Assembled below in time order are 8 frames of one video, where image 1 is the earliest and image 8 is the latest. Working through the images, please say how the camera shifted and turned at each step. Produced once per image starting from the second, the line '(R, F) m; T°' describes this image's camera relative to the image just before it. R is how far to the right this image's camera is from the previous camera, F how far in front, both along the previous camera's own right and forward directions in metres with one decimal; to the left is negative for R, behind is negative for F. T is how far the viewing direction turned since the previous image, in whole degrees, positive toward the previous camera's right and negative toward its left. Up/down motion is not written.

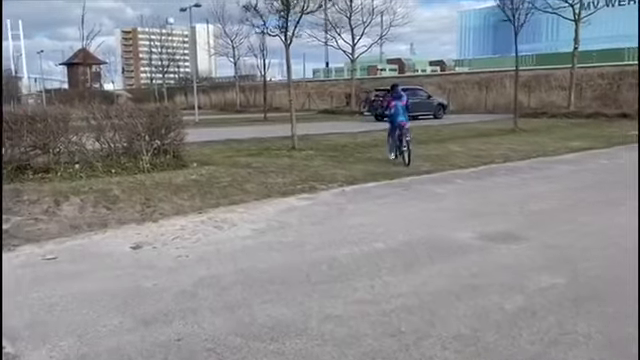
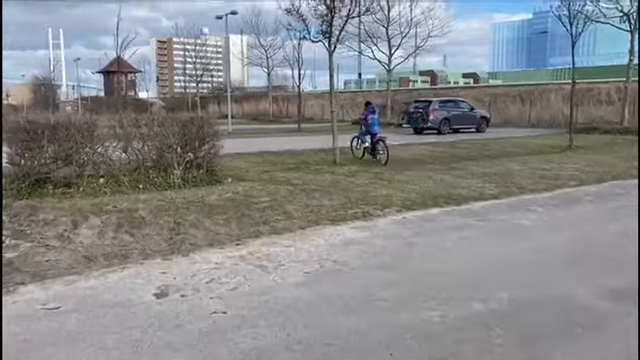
(-0.4, +1.3) m; -3°
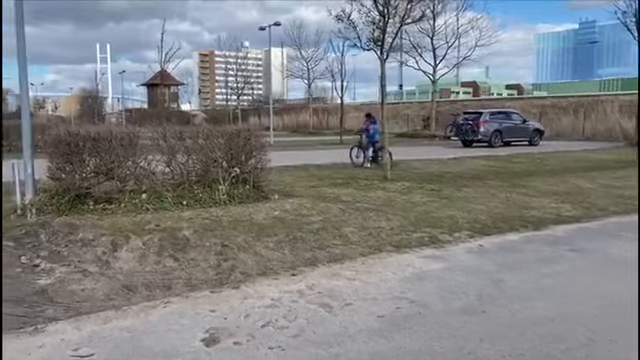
(-0.3, +0.8) m; -4°
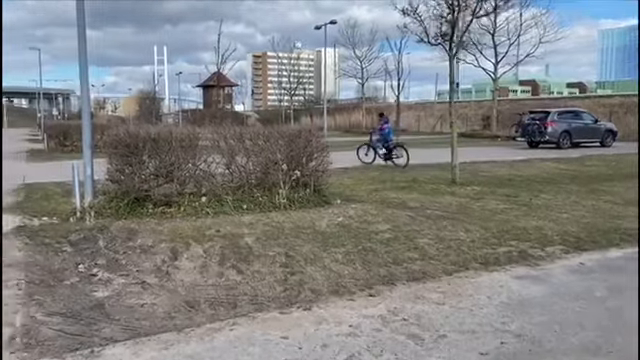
(-0.3, +0.6) m; -5°
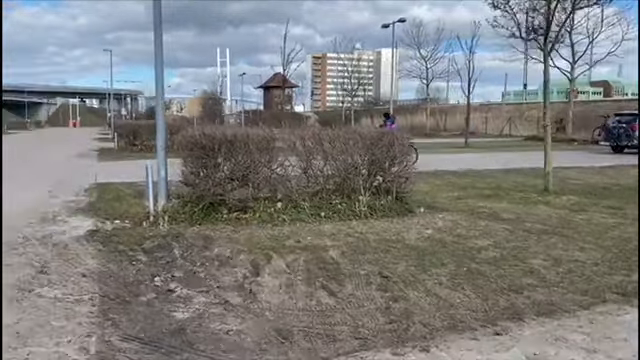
(-0.5, +0.7) m; -6°
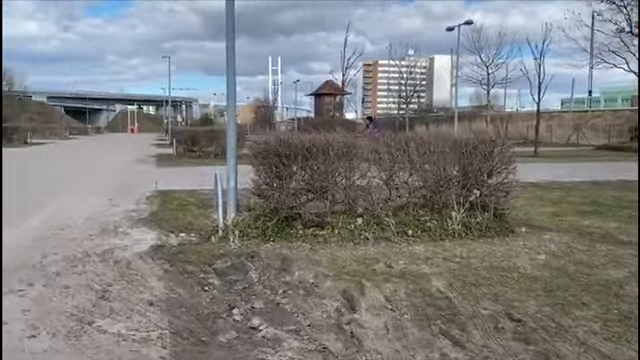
(-0.6, +1.0) m; -5°
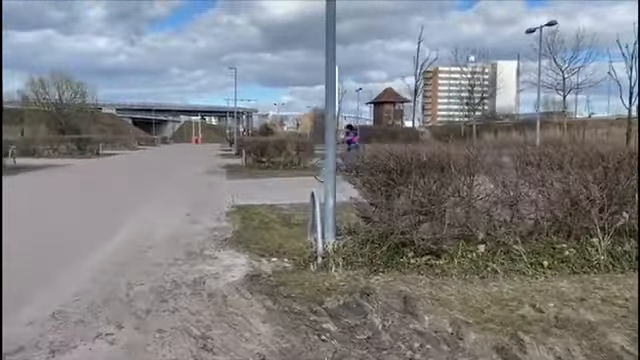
(-0.7, +0.9) m; -6°
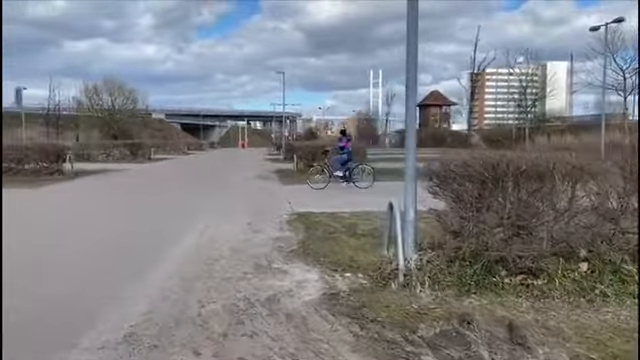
(-0.4, +0.5) m; -5°
